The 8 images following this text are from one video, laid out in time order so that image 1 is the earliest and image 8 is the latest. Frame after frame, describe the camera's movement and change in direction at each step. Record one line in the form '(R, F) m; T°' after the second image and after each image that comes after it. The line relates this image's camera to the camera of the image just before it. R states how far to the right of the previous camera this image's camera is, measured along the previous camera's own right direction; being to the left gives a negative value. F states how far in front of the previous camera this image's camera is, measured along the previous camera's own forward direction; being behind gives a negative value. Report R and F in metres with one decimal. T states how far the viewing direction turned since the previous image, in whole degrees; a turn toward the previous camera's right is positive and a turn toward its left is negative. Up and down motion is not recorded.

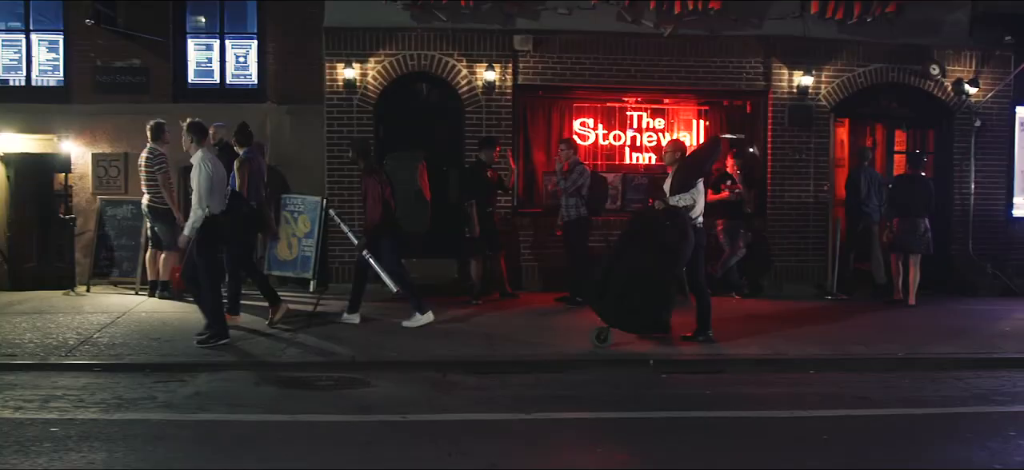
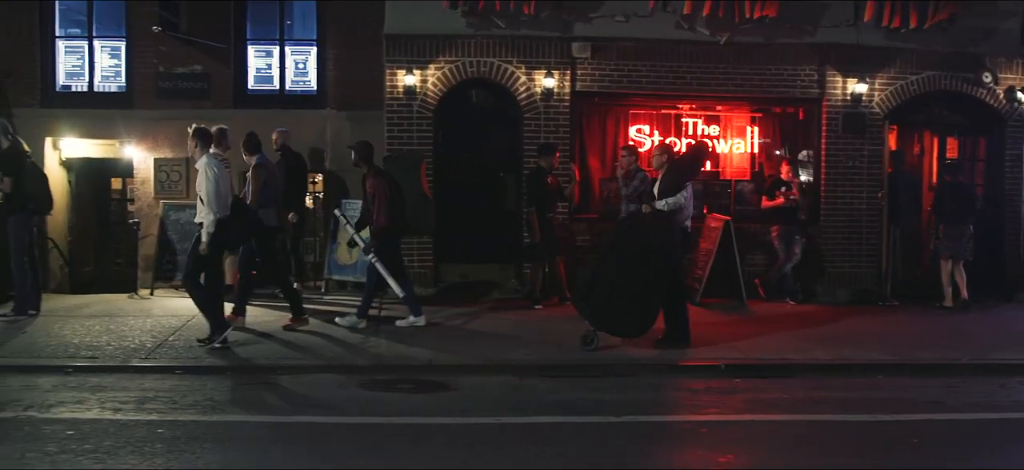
(-0.5, -0.1) m; 0°
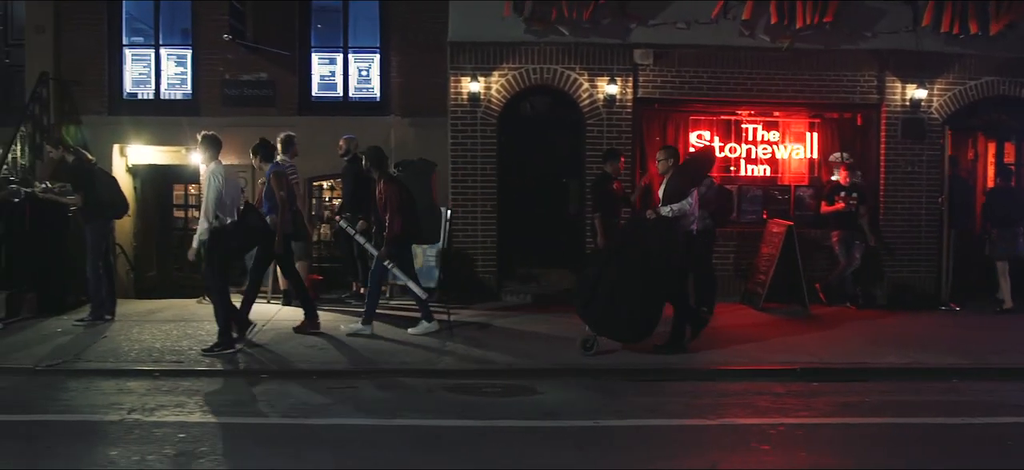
(-0.5, -0.1) m; -1°
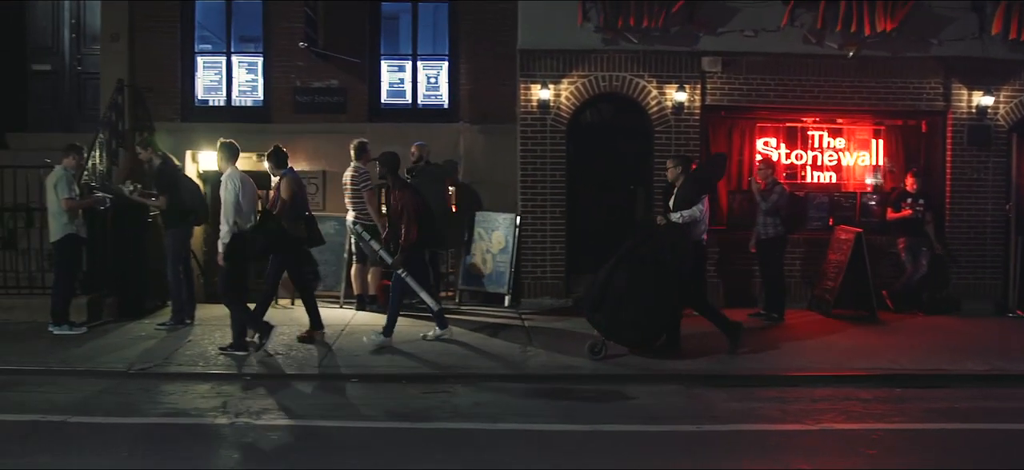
(-0.5, -0.1) m; -1°
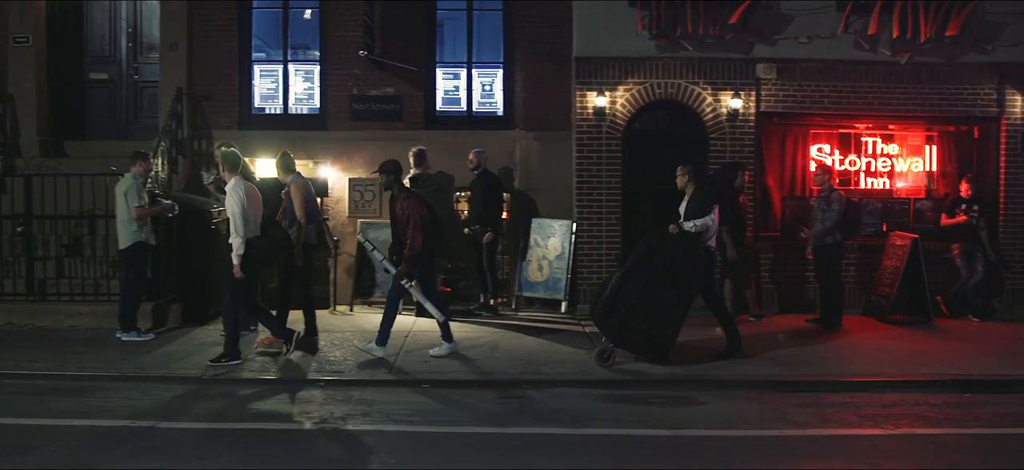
(-0.4, -0.1) m; -1°
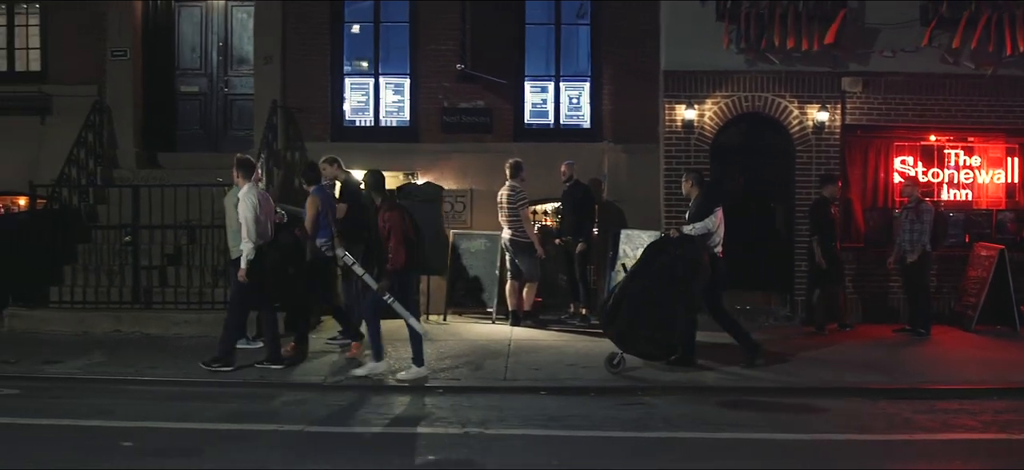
(-0.8, -0.2) m; 0°
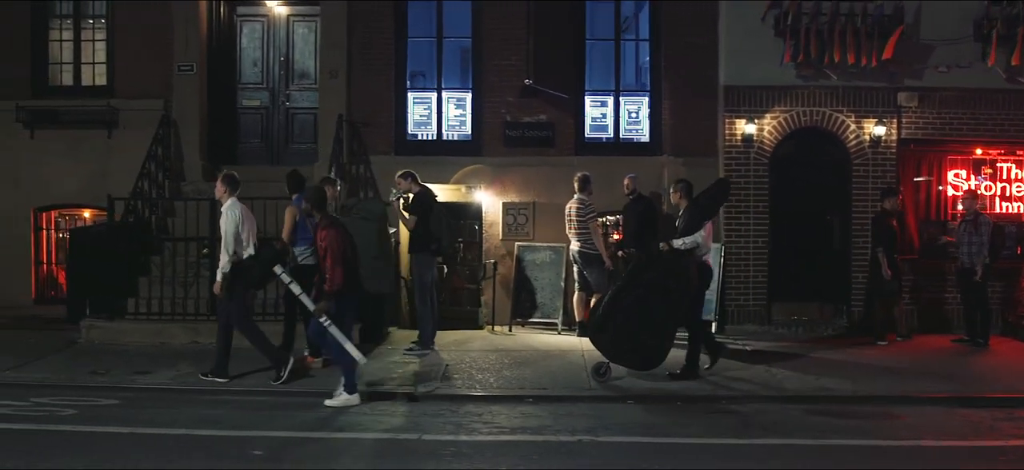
(-0.8, -0.2) m; +1°
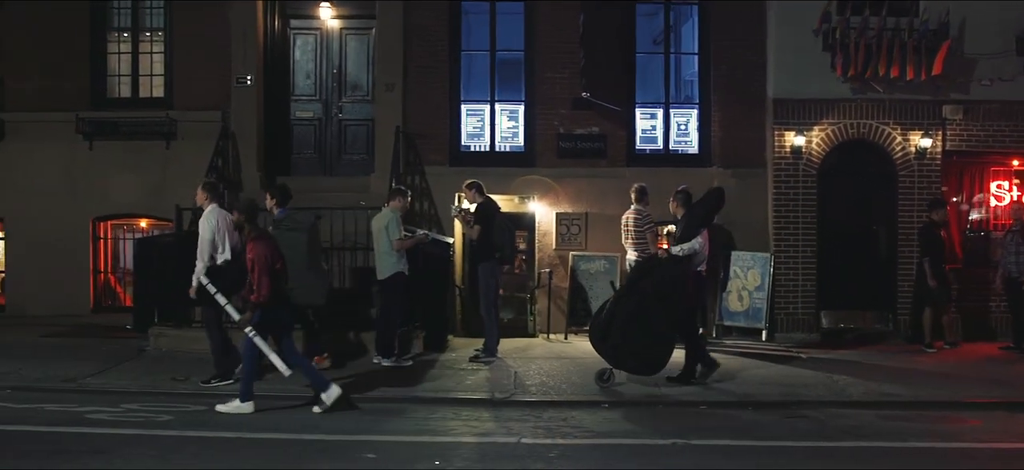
(-0.7, -0.2) m; +1°
